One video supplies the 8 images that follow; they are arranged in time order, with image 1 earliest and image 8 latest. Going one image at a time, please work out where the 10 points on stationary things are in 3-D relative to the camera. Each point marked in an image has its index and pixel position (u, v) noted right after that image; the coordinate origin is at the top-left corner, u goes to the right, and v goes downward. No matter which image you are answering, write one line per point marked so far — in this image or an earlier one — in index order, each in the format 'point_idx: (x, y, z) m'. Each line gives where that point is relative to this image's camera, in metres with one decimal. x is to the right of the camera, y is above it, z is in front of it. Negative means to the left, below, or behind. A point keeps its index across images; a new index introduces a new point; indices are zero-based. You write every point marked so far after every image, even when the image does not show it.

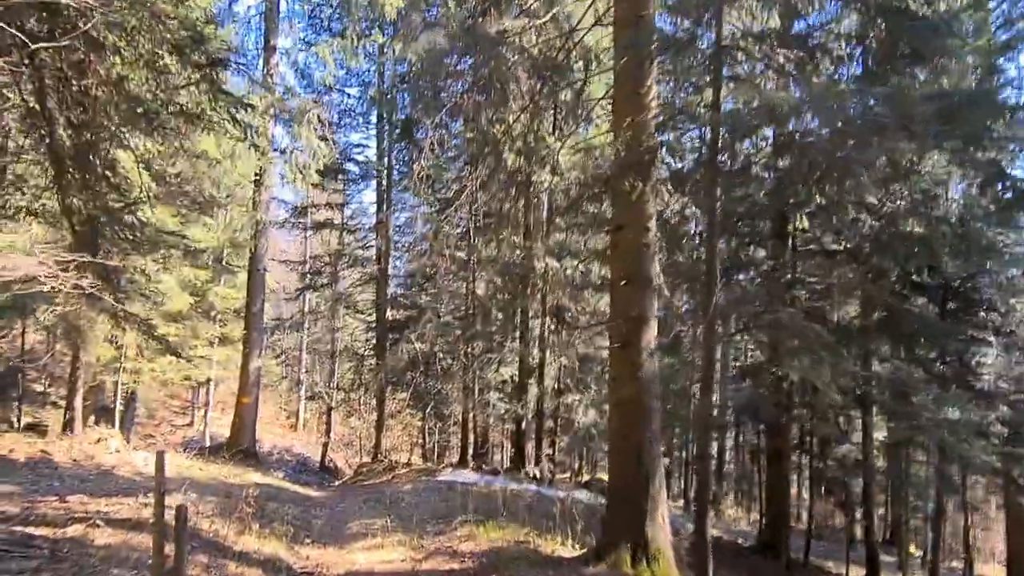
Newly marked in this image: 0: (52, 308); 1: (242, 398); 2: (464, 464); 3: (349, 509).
0: (-6.1, -0.2, +9.7) m
1: (-5.3, -2.2, +14.4) m
2: (-1.2, -4.3, +17.9) m
3: (-2.2, -2.9, +9.7) m
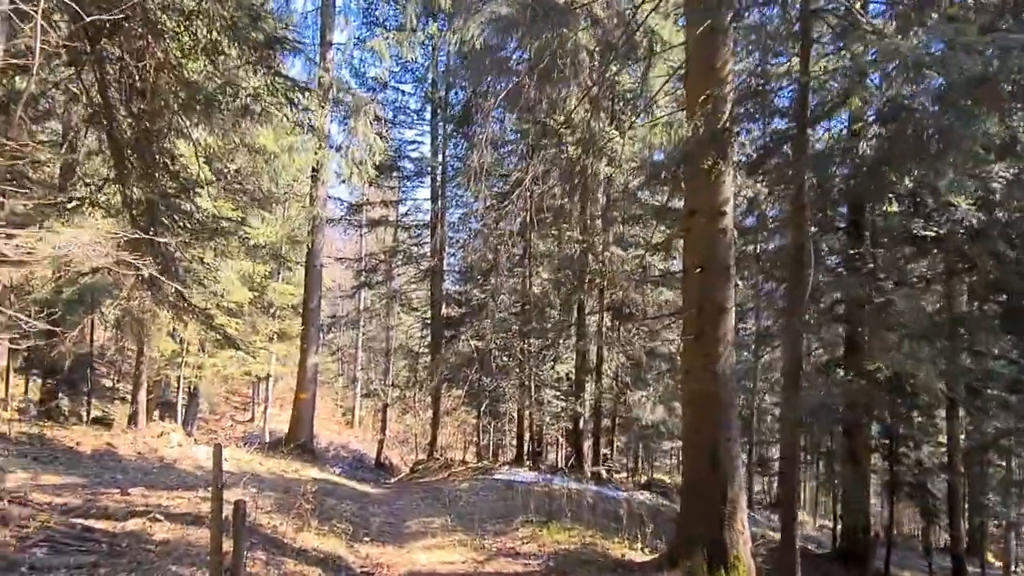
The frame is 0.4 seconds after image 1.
0: (-5.3, -0.2, +9.8) m
1: (-4.2, -2.1, +14.4) m
2: (+0.2, -4.2, +17.7) m
3: (-1.4, -2.9, +9.5) m
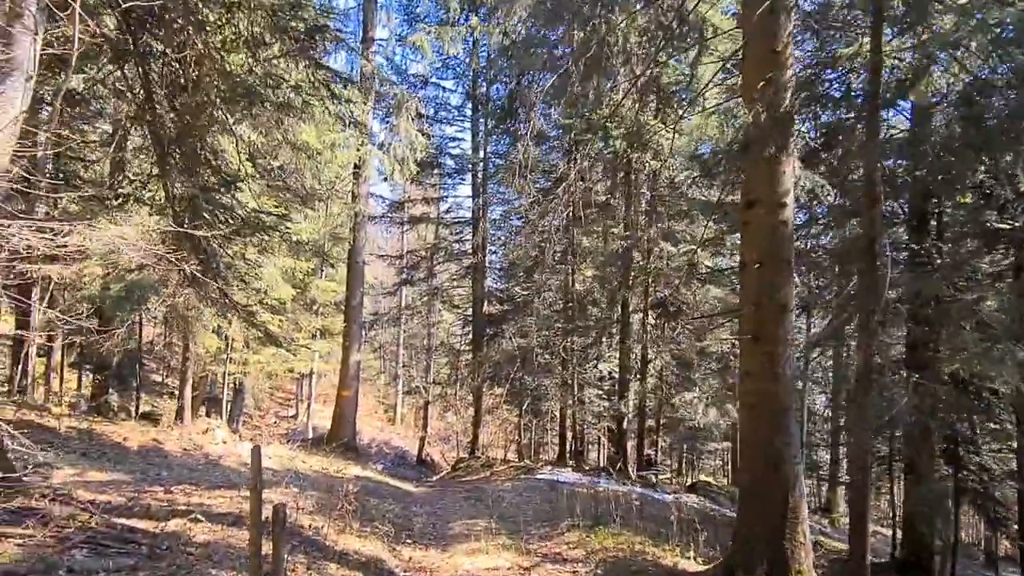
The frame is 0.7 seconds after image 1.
0: (-4.7, -0.1, +9.9) m
1: (-3.3, -2.0, +14.4) m
2: (+1.2, -4.2, +17.4) m
3: (-0.8, -2.8, +9.4) m
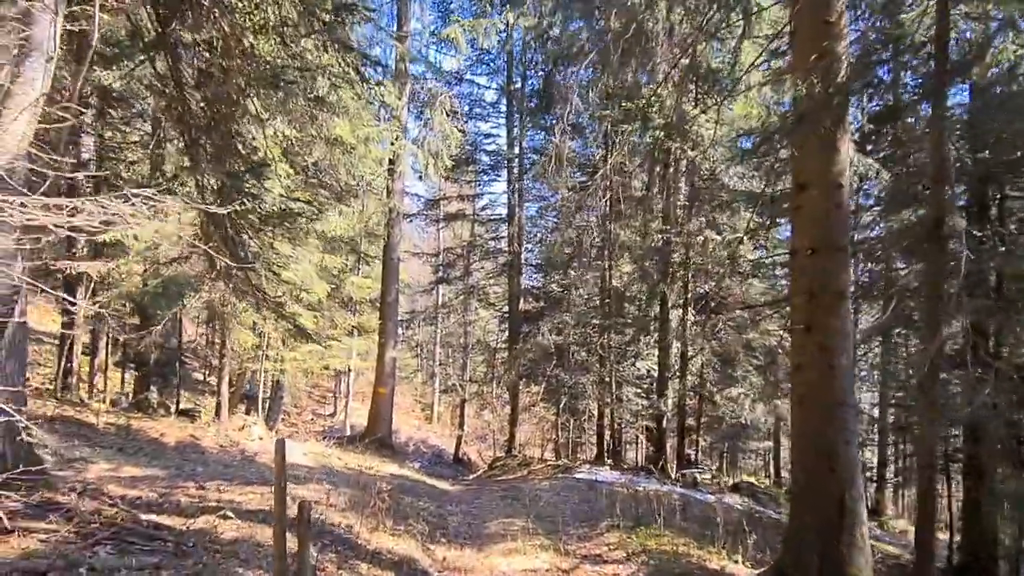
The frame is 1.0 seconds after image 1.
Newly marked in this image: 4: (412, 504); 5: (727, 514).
0: (-4.2, -0.1, +9.8) m
1: (-2.6, -1.9, +14.3) m
2: (+2.1, -4.1, +17.1) m
3: (-0.3, -2.7, +9.2) m
4: (-1.1, -2.4, +8.0) m
5: (+2.6, -2.7, +8.7) m
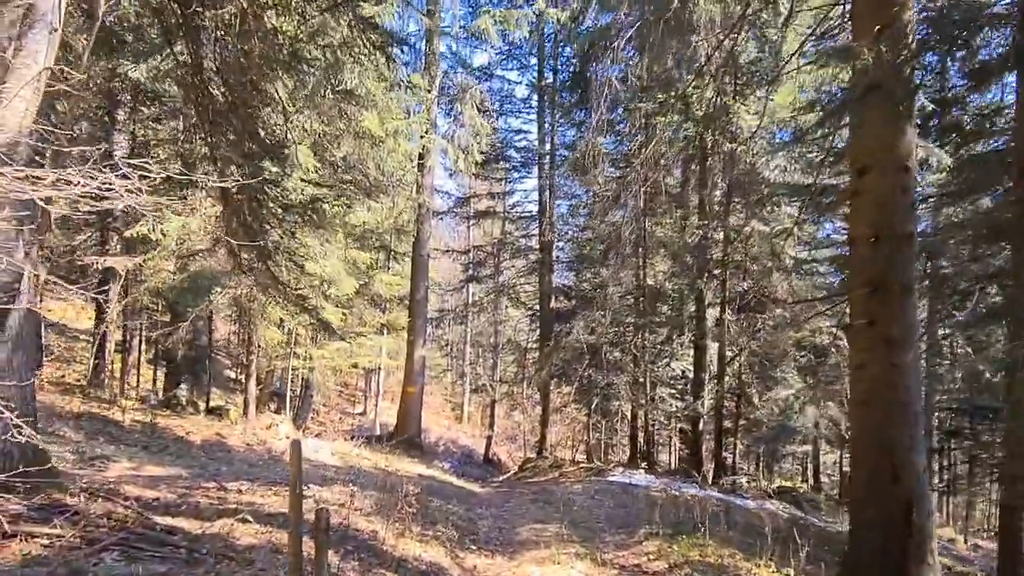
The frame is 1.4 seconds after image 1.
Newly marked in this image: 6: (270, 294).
0: (-3.8, 0.0, +9.7) m
1: (-2.0, -1.9, +14.1) m
2: (+2.8, -4.0, +16.7) m
3: (+0.1, -2.7, +8.8) m
4: (-0.8, -2.3, +7.7) m
5: (+2.9, -2.6, +8.3) m
6: (-2.5, -0.1, +7.6) m
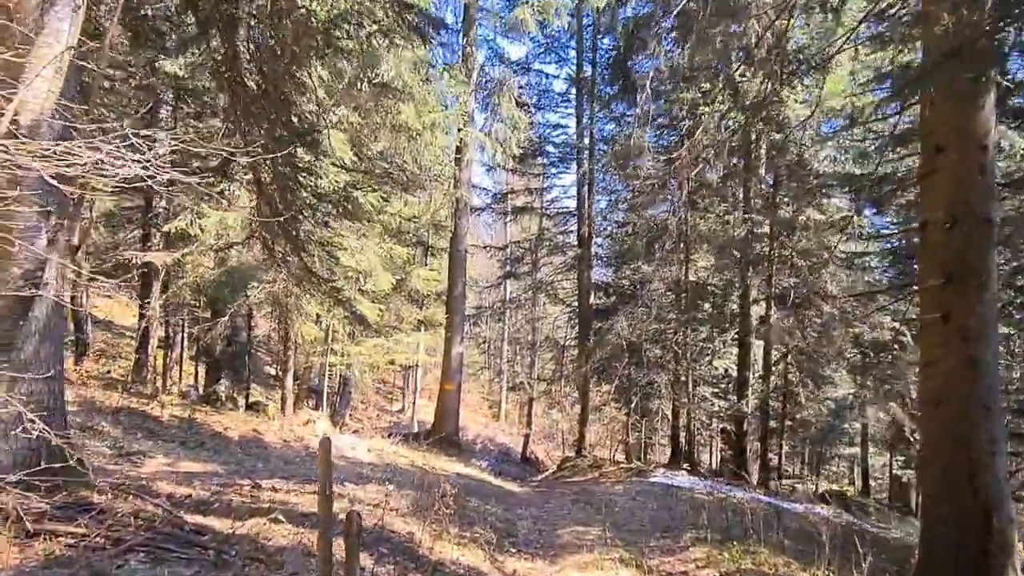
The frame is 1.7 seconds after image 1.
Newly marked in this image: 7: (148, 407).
0: (-3.3, +0.1, +9.6) m
1: (-1.3, -1.8, +13.9) m
2: (+3.7, -3.9, +16.3) m
3: (+0.5, -2.6, +8.6) m
4: (-0.3, -2.2, +7.4) m
5: (+3.4, -2.6, +7.9) m
6: (-2.1, 0.0, +7.5) m
7: (-5.0, -1.6, +10.0) m
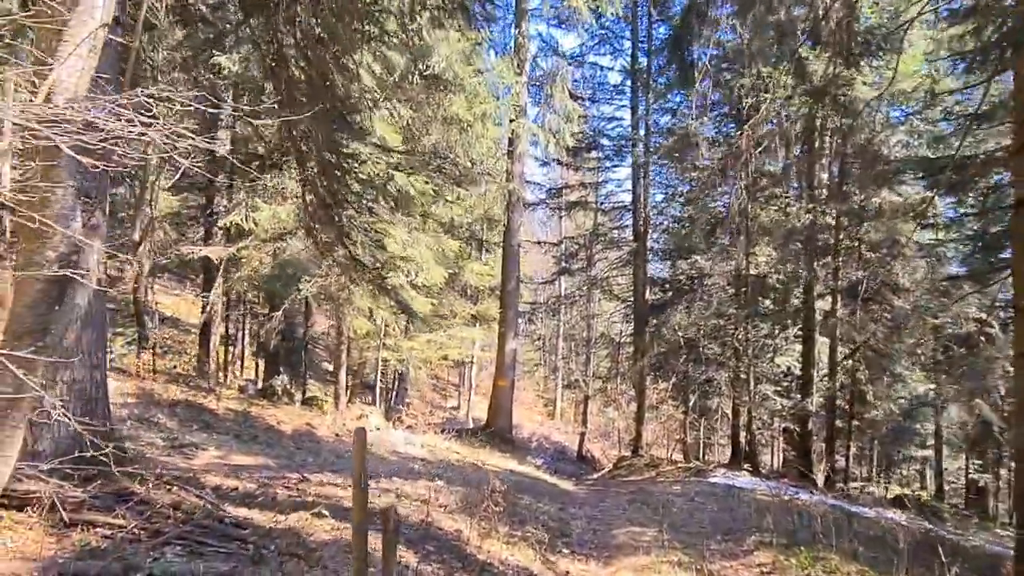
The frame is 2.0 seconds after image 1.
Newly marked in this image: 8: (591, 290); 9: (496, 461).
0: (-2.6, +0.1, +9.6) m
1: (-0.3, -1.7, +13.7) m
2: (+4.8, -3.8, +15.7) m
3: (+1.1, -2.5, +8.3) m
4: (+0.2, -2.2, +7.2) m
5: (+3.9, -2.5, +7.4) m
6: (-1.6, +0.1, +7.4) m
7: (-4.3, -1.6, +10.2) m
8: (+2.0, 0.0, +18.6) m
9: (-0.3, -2.8, +11.7) m
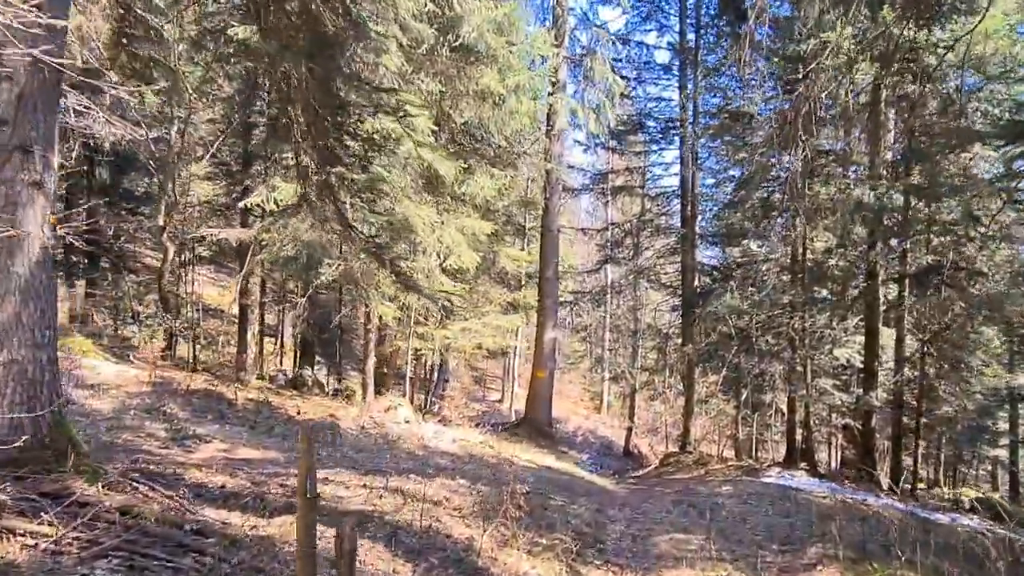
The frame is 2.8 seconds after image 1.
0: (-2.2, +0.3, +9.1) m
1: (+0.4, -1.5, +13.1) m
2: (+5.7, -3.5, +14.7) m
3: (+1.5, -2.3, +7.6) m
4: (+0.4, -2.0, +6.5) m
5: (+4.2, -2.3, +6.5) m
6: (-1.3, +0.3, +6.8) m
7: (-3.8, -1.4, +9.8) m
8: (+3.0, +0.3, +17.8) m
9: (+0.3, -2.5, +11.0) m
